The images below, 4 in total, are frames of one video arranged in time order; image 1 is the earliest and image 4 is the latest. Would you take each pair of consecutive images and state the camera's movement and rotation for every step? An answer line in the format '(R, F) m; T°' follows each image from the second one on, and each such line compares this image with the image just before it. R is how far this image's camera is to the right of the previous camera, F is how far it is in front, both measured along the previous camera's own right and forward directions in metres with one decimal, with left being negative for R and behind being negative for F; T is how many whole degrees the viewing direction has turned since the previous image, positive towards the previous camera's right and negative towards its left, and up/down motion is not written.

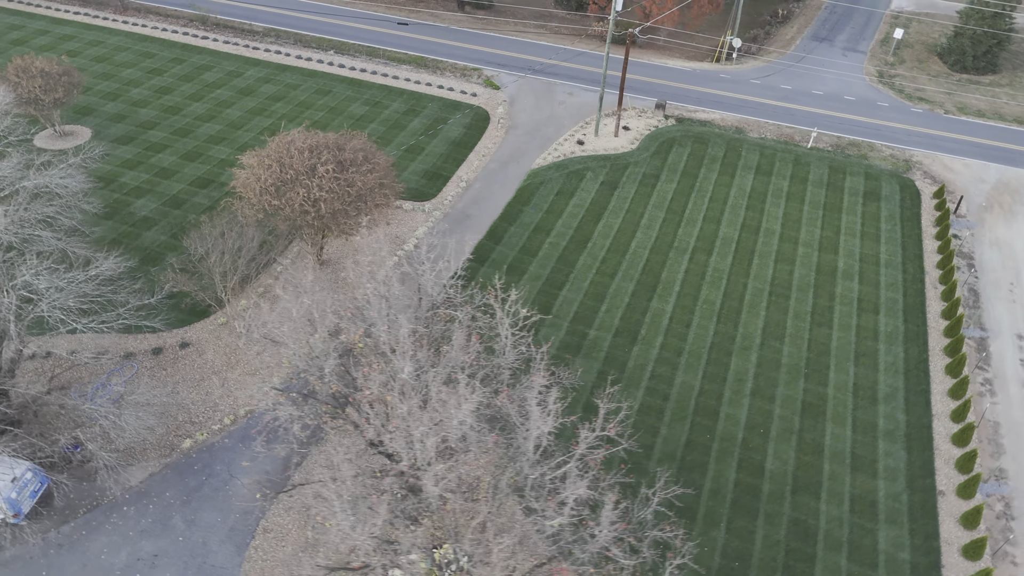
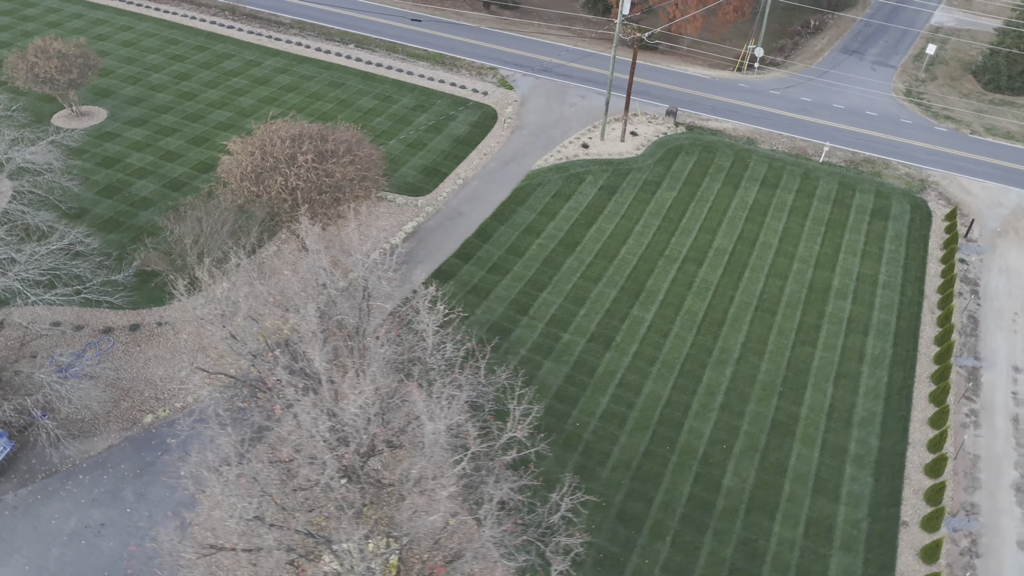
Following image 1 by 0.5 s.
(+2.5, +0.1) m; -3°
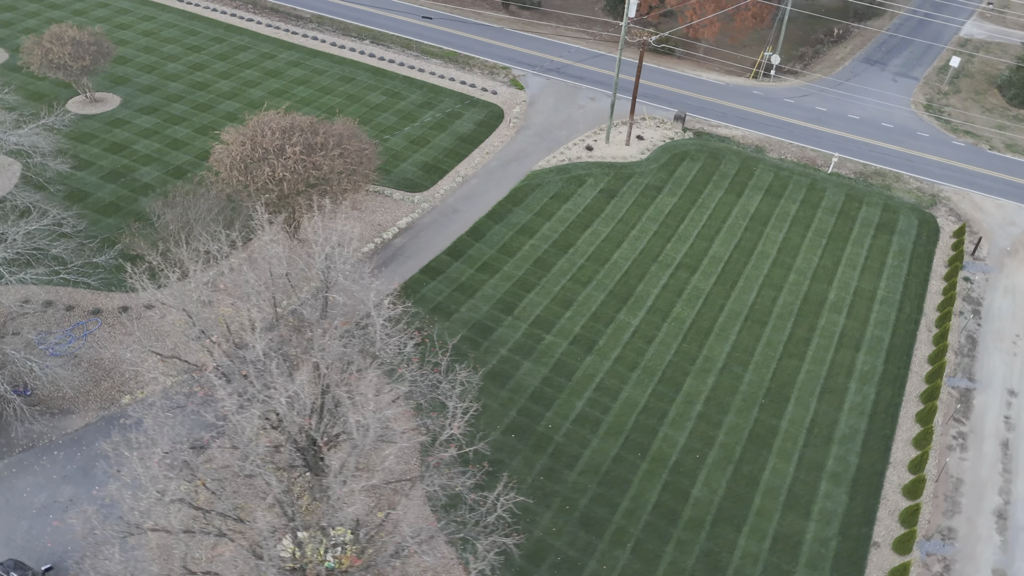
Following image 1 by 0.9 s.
(+1.7, +0.1) m; -2°
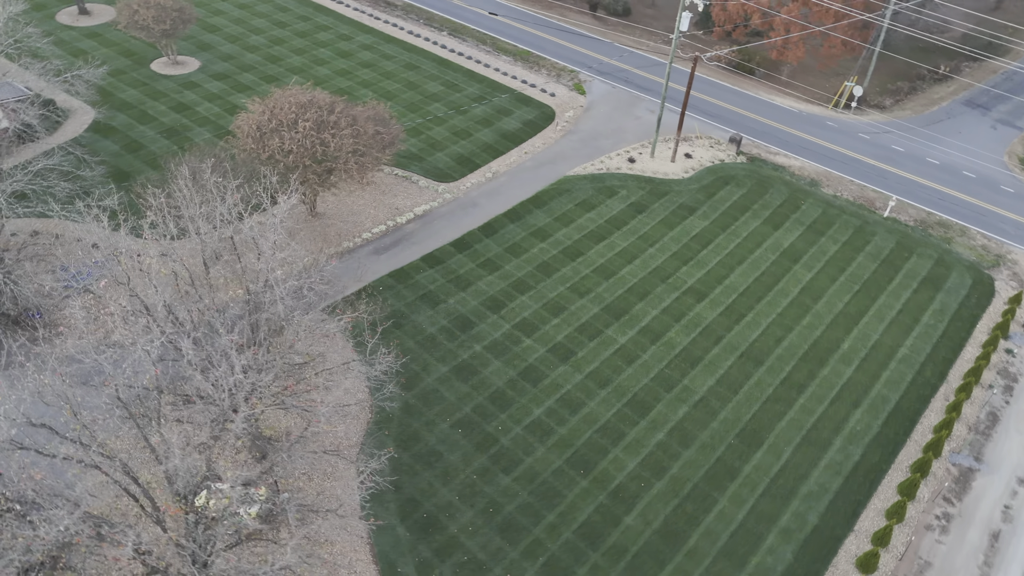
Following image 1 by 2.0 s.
(+4.4, +0.4) m; -8°
